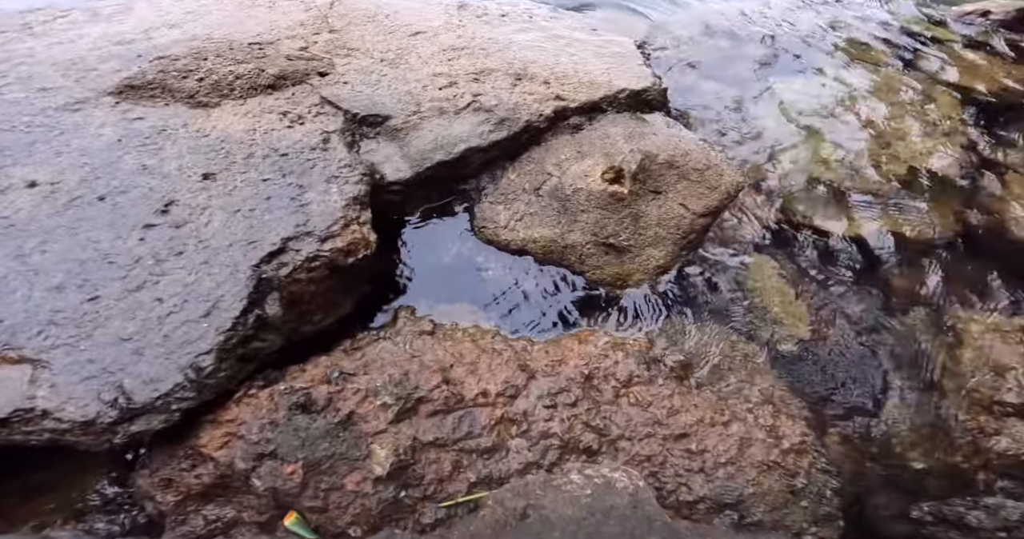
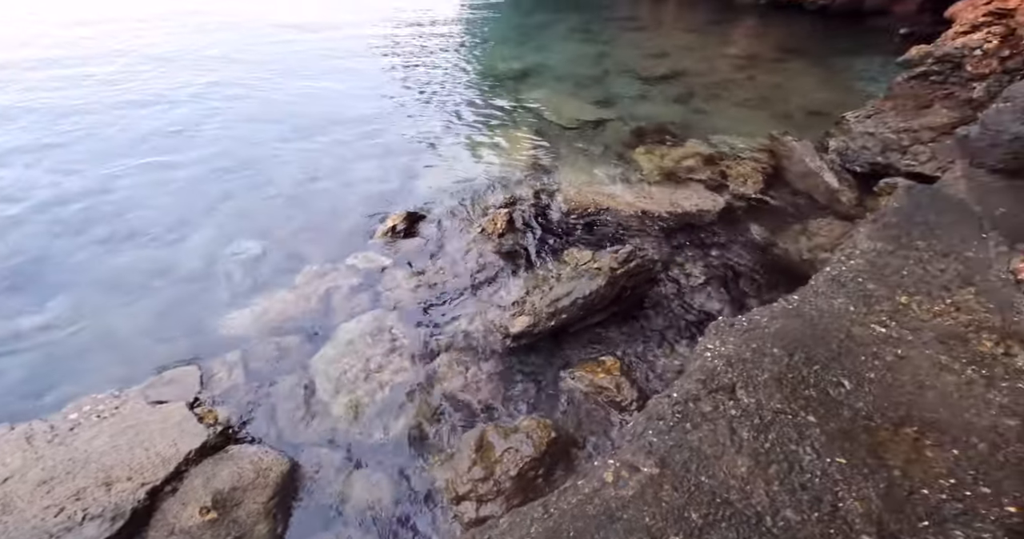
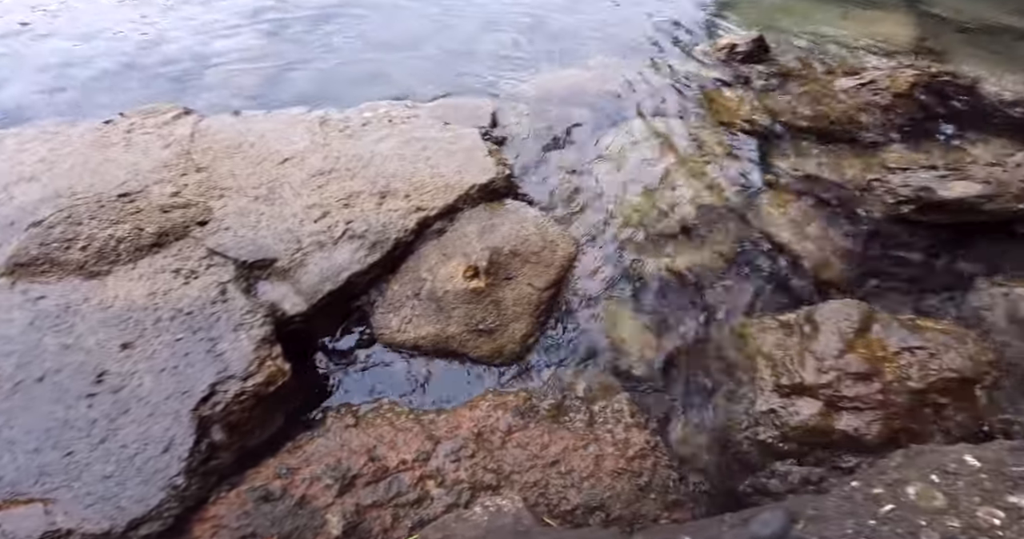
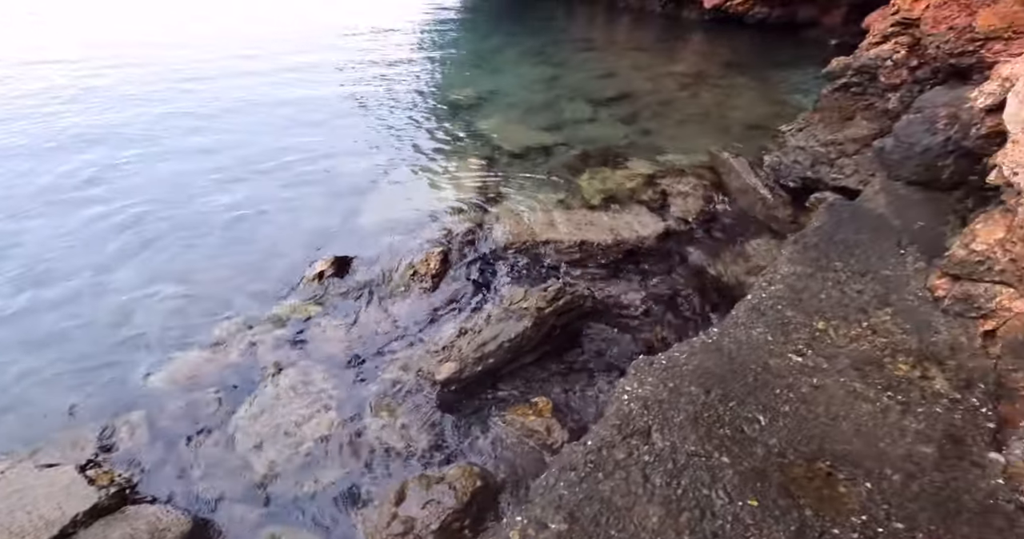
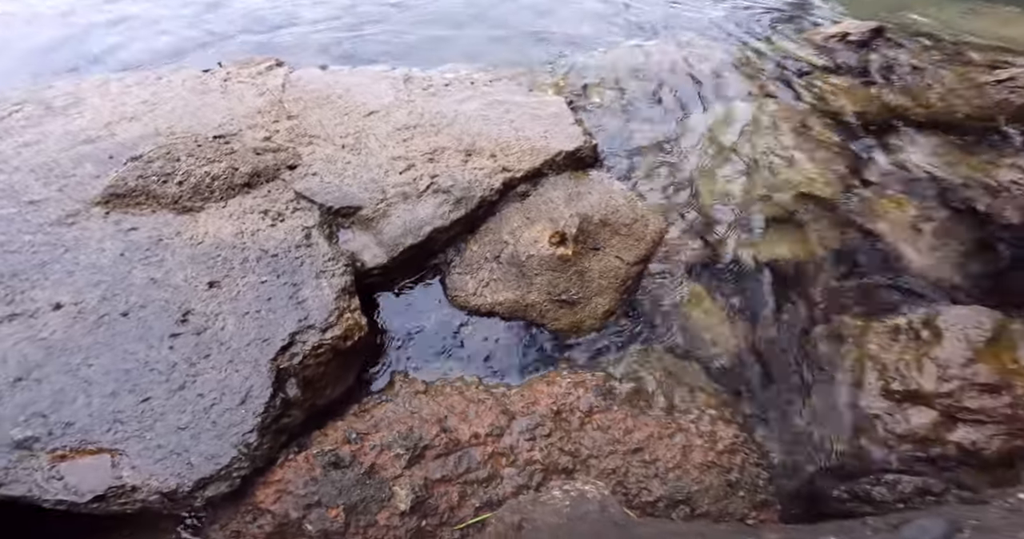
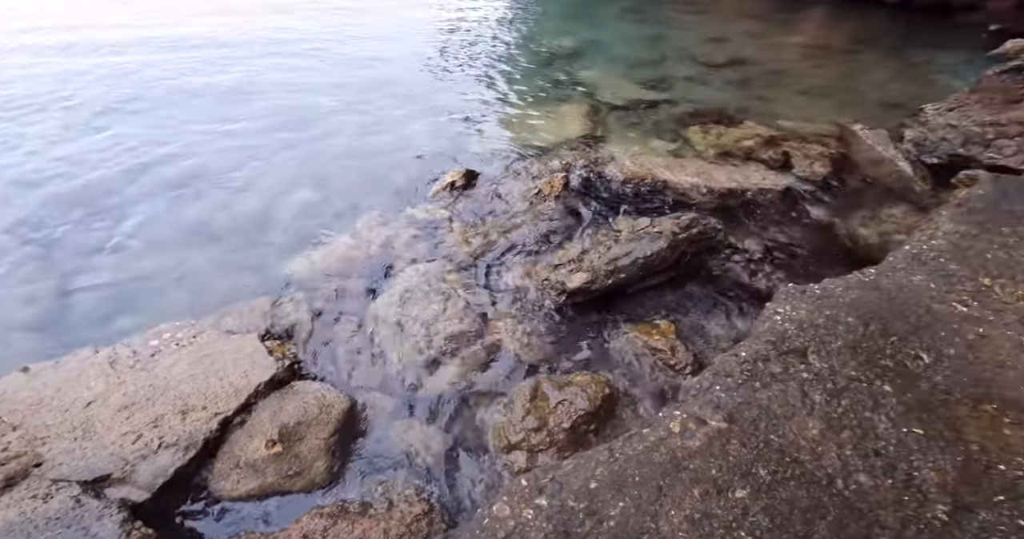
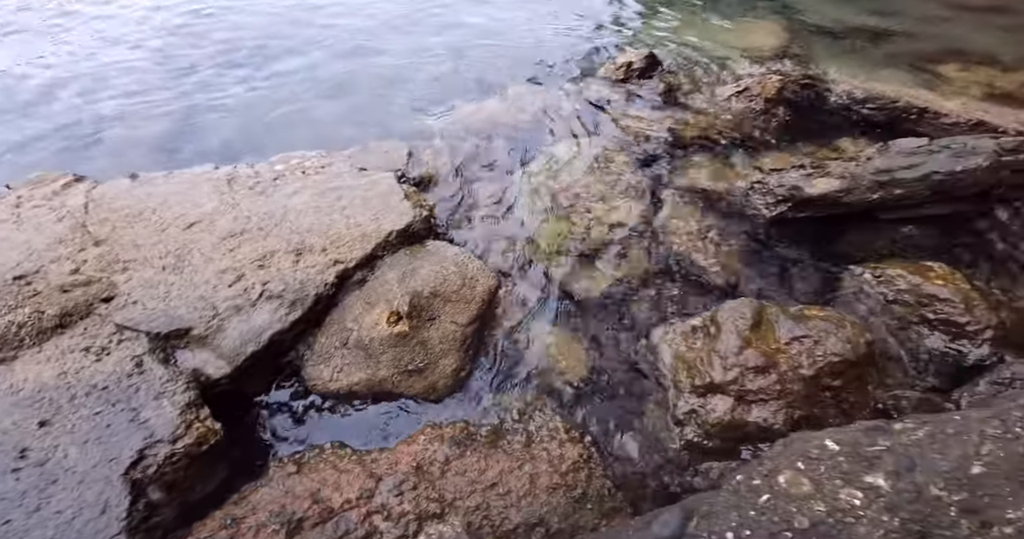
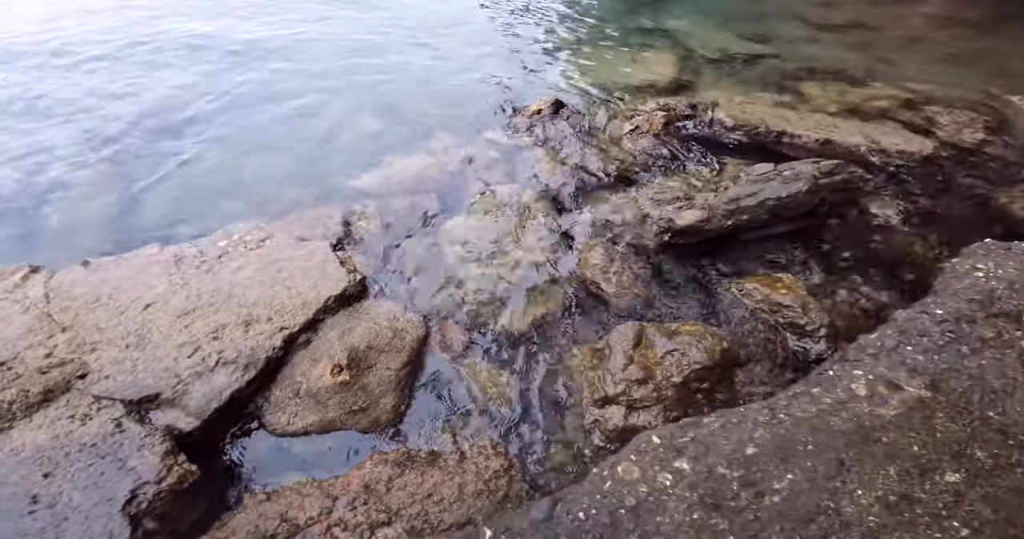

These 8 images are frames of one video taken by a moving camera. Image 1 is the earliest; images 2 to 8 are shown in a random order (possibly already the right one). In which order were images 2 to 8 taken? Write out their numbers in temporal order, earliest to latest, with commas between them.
5, 3, 7, 8, 6, 2, 4
